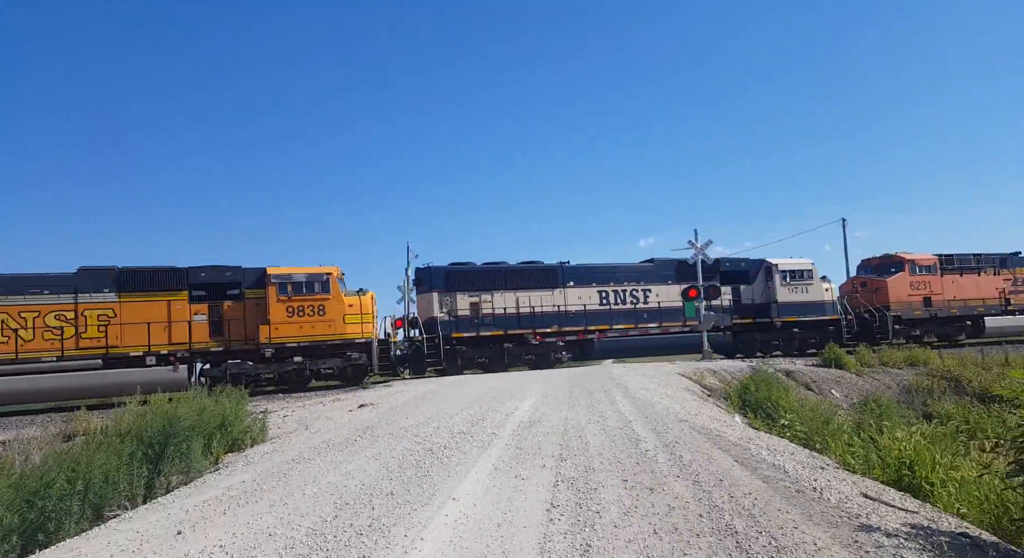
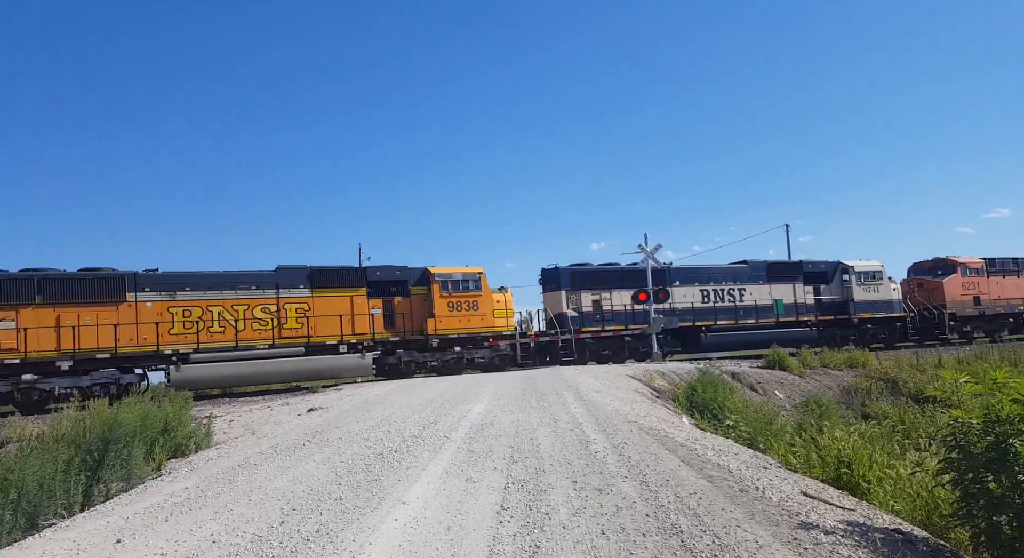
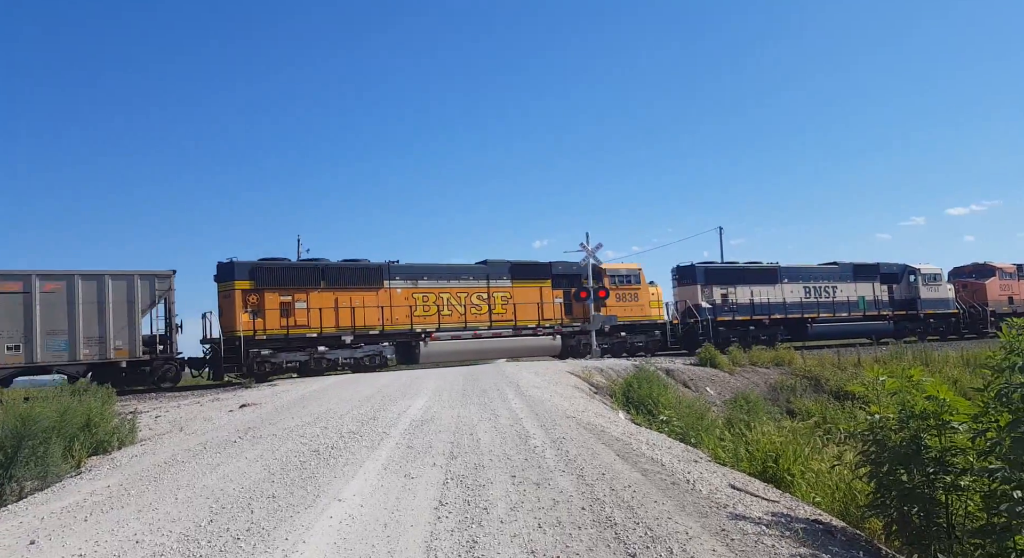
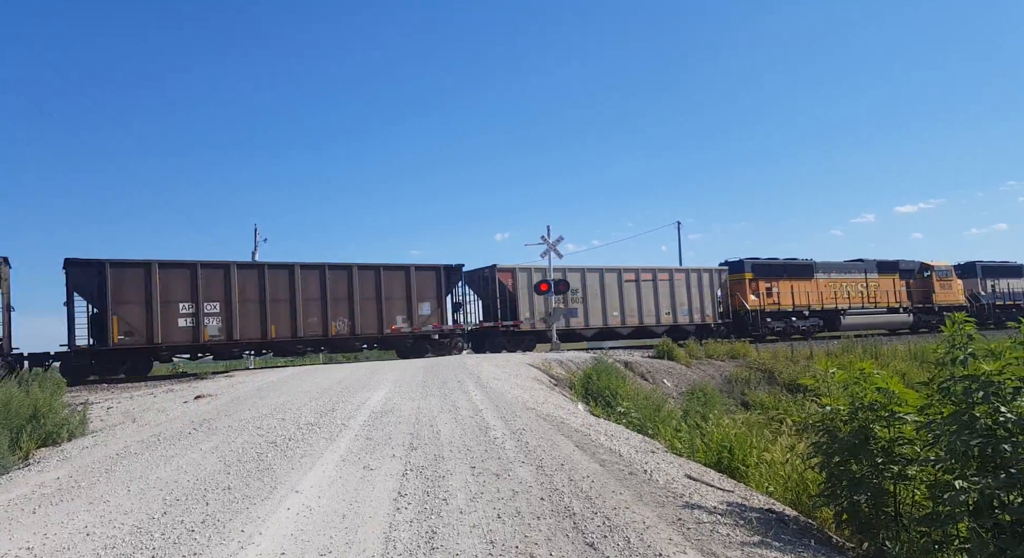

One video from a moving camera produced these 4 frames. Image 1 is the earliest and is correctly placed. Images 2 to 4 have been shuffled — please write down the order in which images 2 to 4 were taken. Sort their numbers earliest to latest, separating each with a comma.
2, 3, 4
